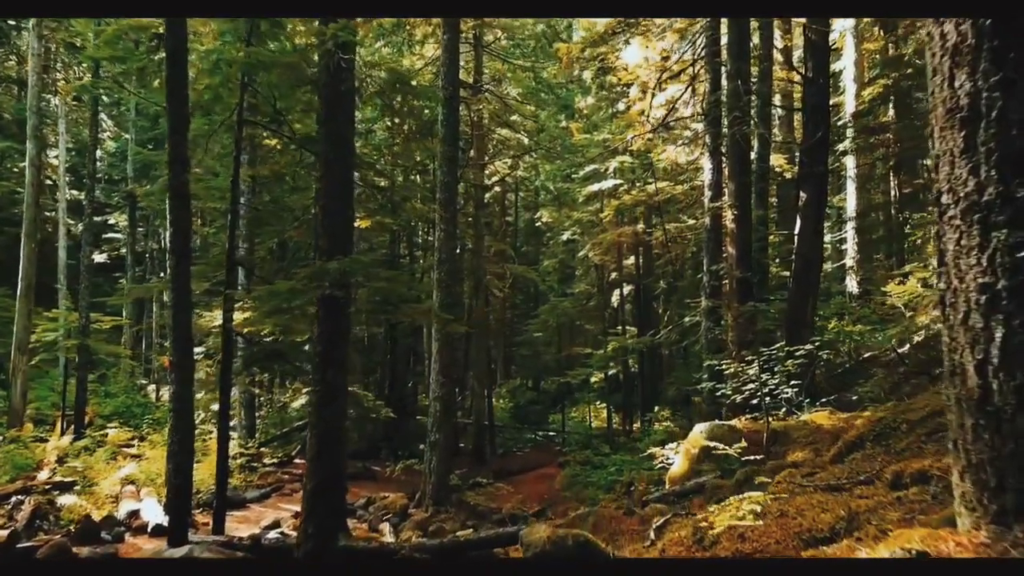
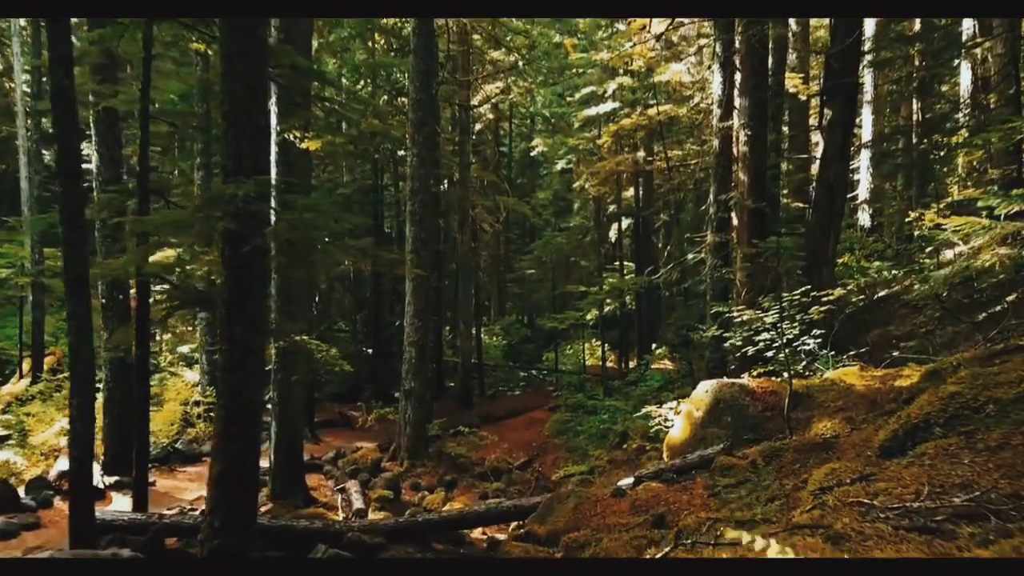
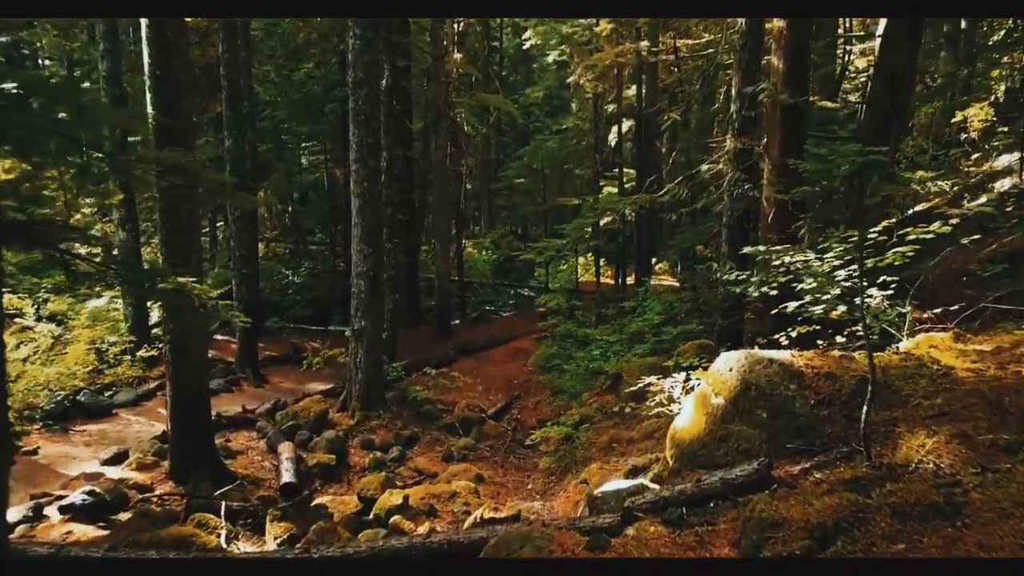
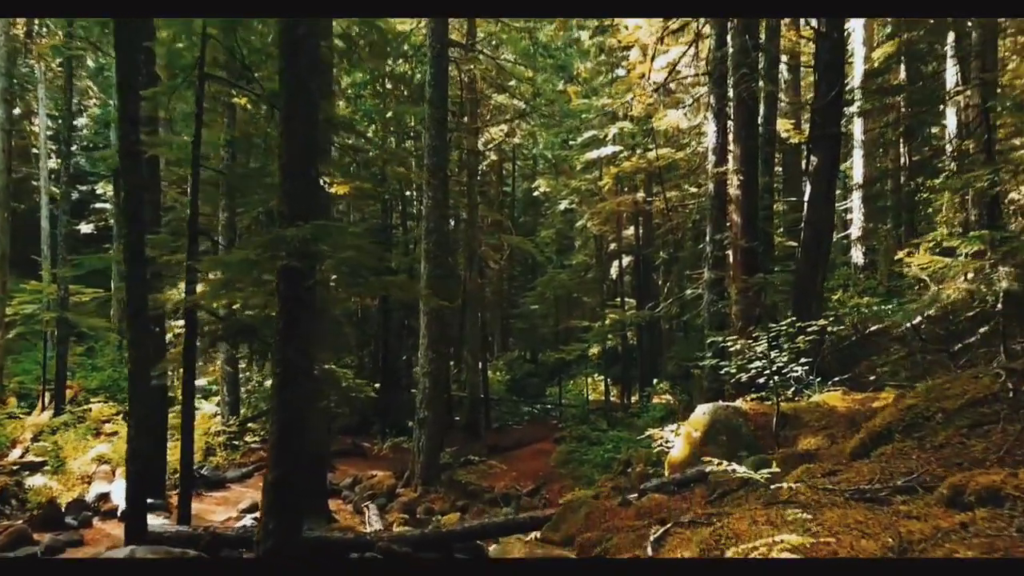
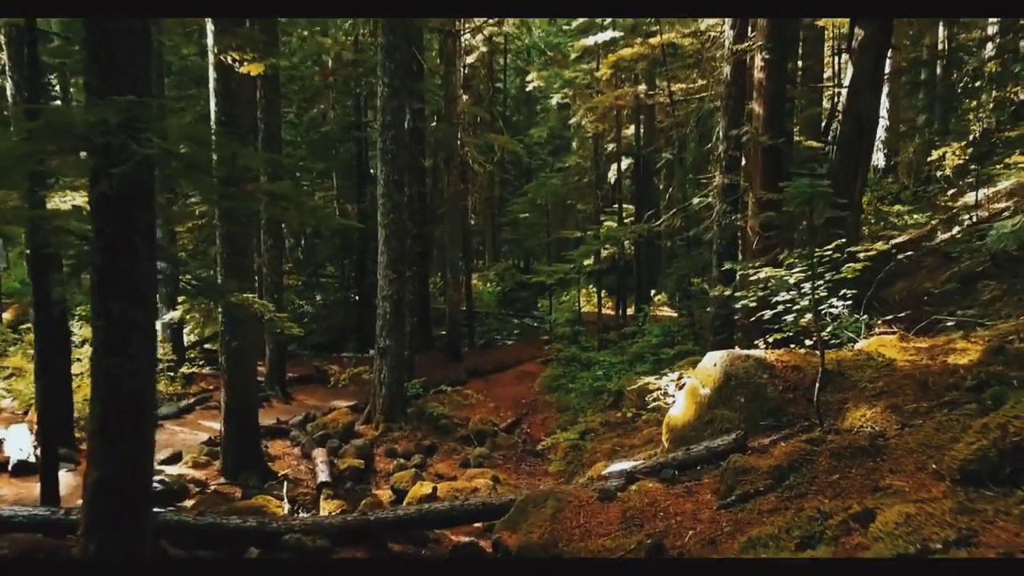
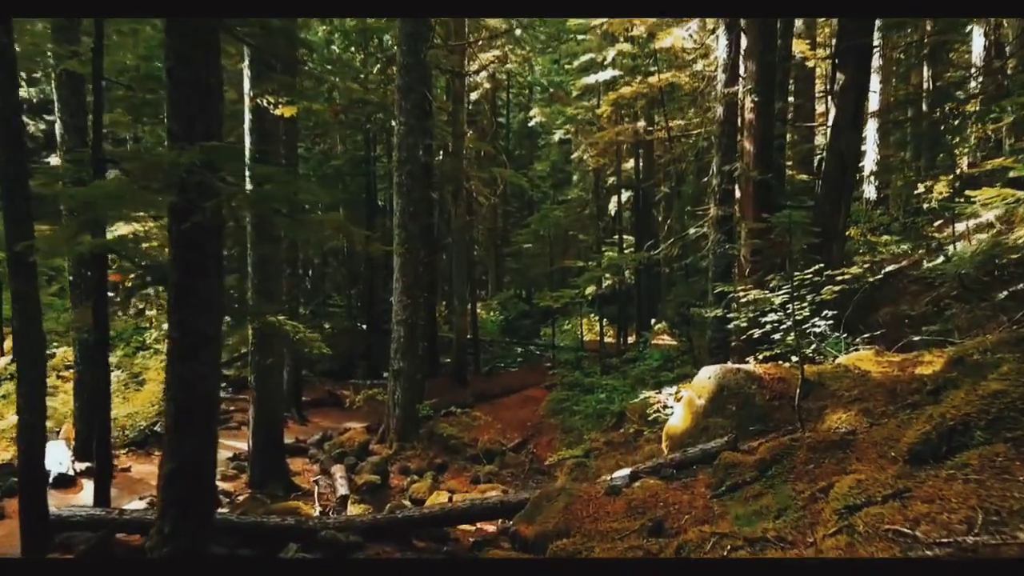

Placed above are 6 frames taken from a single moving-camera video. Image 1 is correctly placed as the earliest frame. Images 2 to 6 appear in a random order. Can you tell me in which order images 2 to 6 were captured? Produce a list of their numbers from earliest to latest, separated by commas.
4, 2, 6, 5, 3
